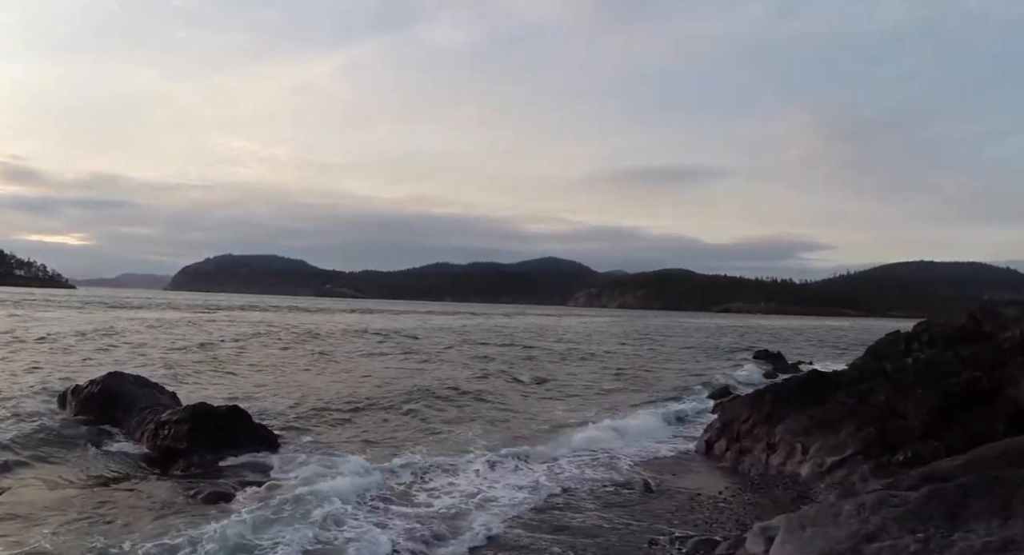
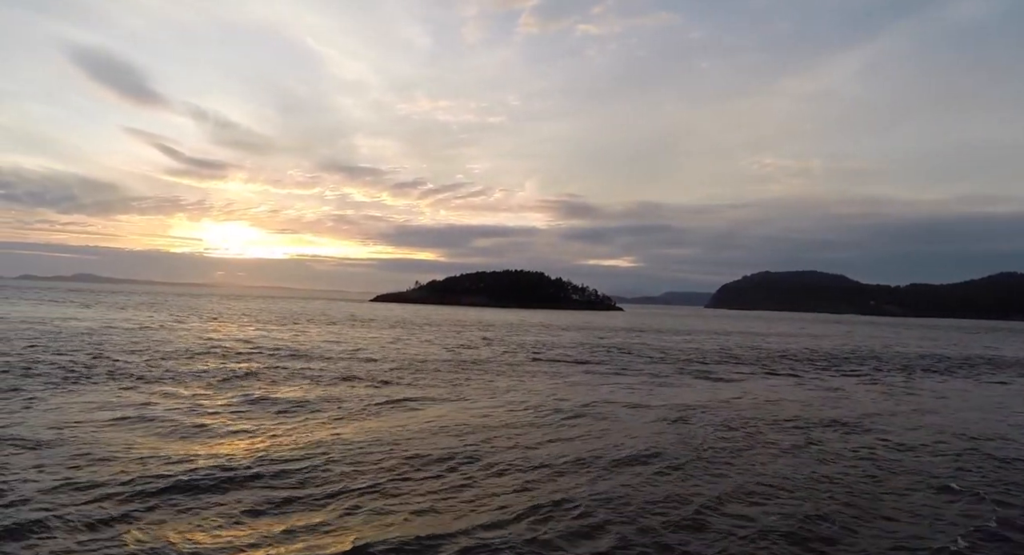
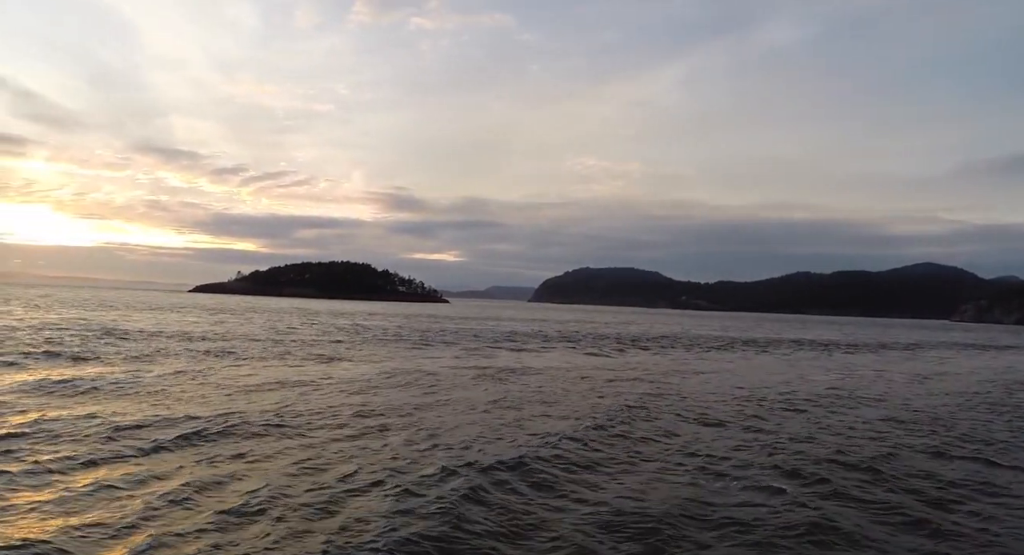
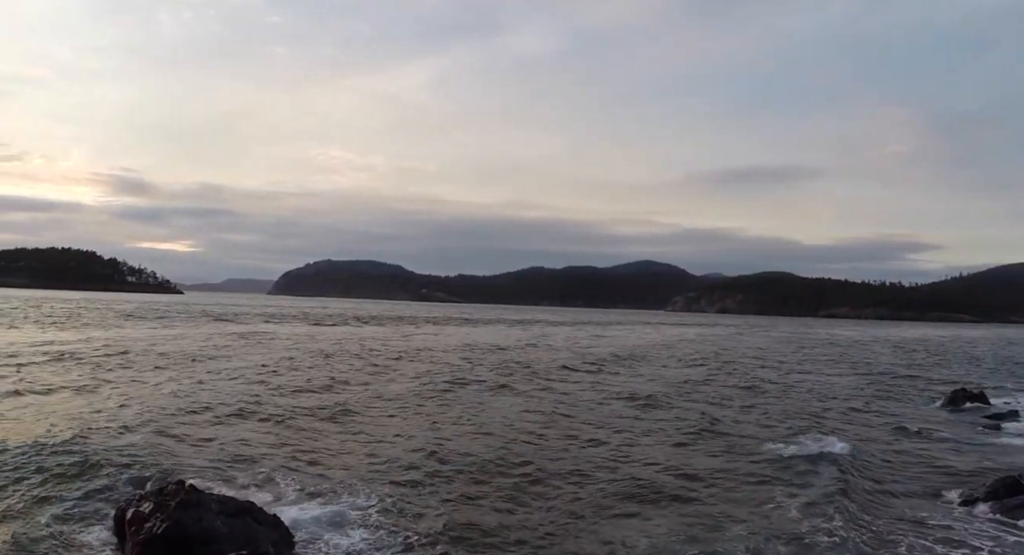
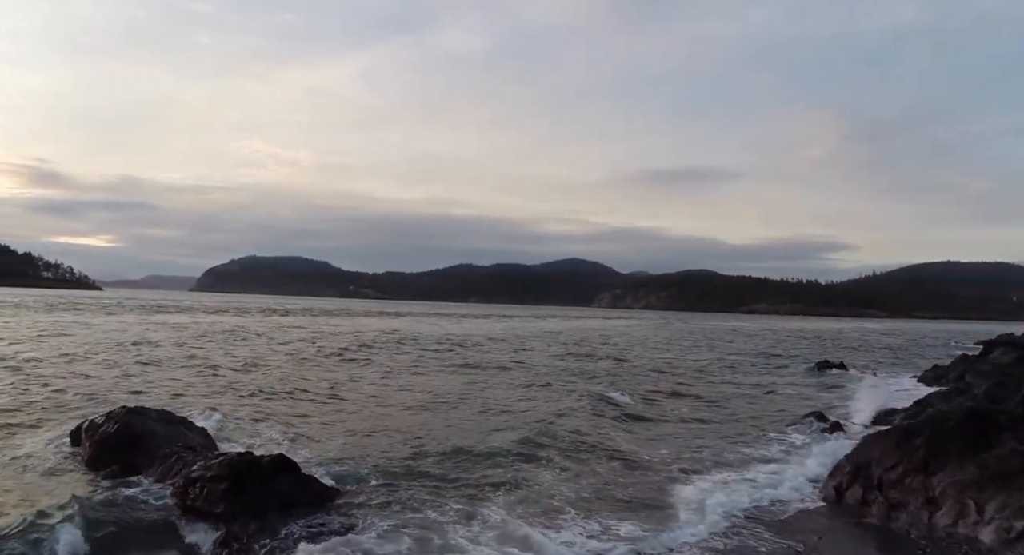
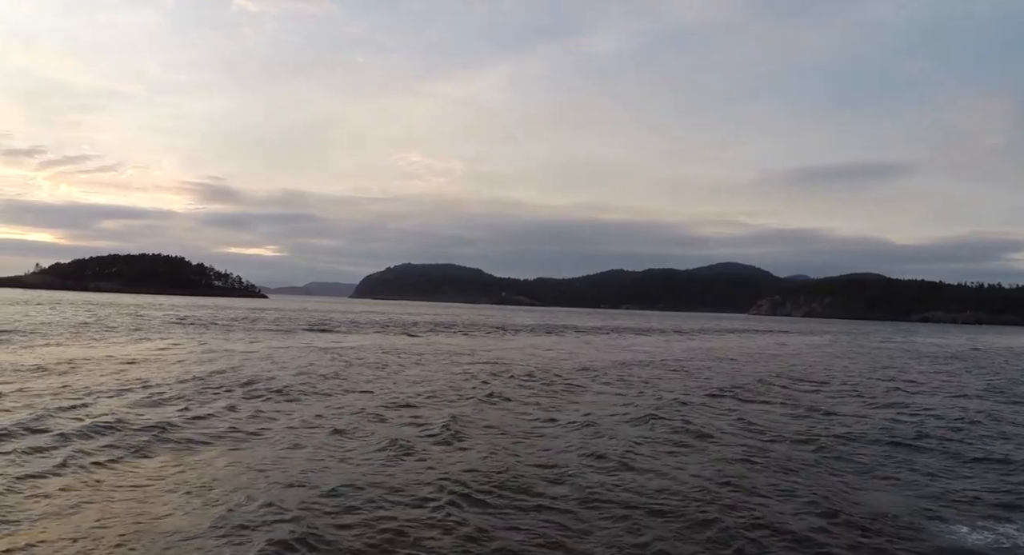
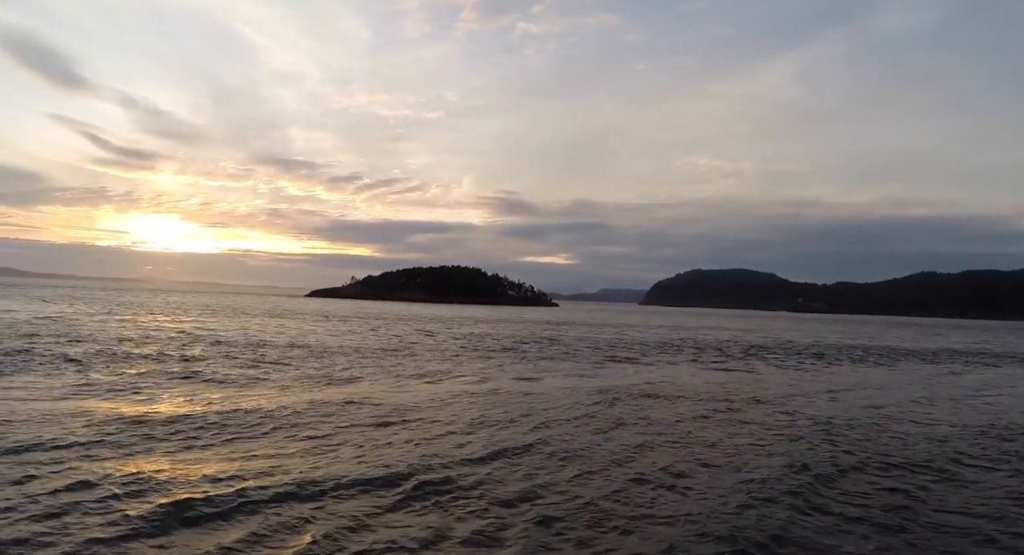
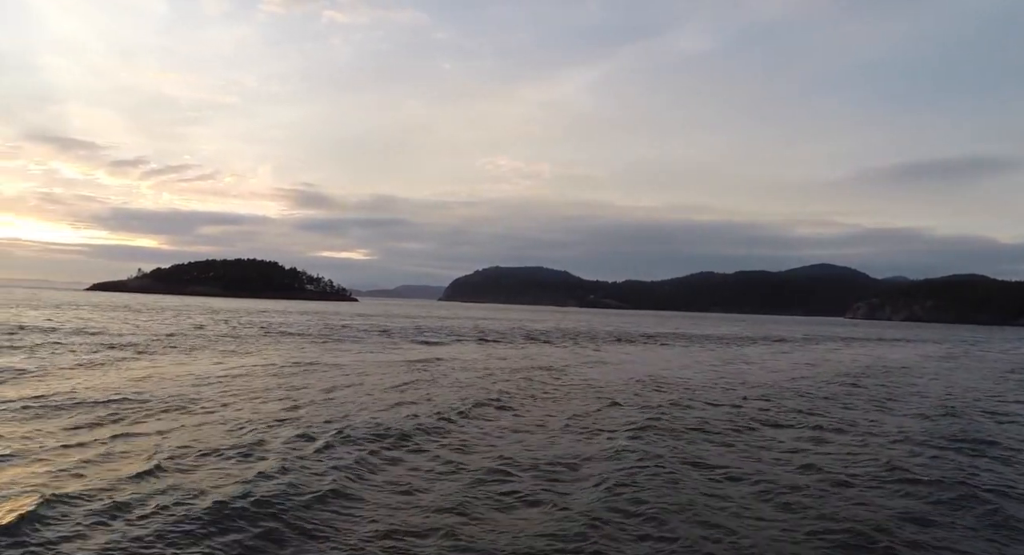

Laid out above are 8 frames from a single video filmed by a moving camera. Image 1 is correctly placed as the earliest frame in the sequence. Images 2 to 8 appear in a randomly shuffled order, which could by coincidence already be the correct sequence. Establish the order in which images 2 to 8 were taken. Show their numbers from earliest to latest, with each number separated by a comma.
5, 4, 6, 8, 3, 7, 2
